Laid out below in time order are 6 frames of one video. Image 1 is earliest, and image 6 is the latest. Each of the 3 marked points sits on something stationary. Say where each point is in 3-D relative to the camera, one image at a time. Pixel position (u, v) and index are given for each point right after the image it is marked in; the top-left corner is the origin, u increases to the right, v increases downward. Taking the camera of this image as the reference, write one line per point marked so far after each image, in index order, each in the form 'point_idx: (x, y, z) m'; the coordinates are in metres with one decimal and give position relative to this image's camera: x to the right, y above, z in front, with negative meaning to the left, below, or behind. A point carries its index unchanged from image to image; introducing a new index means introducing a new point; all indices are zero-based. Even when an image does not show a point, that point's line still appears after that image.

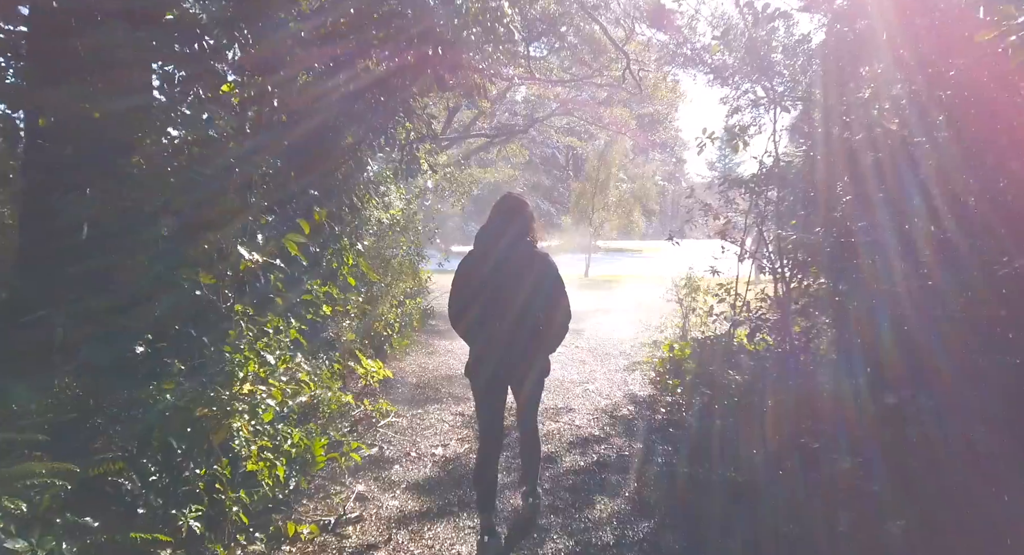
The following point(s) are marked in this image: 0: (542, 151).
0: (+0.7, +3.0, +18.5) m
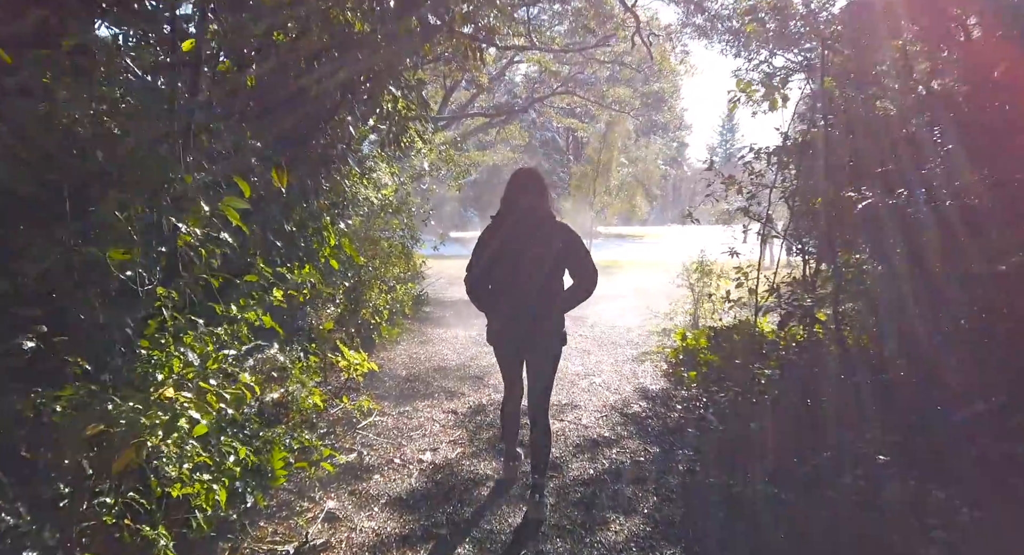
0: (+0.7, +3.3, +17.8) m
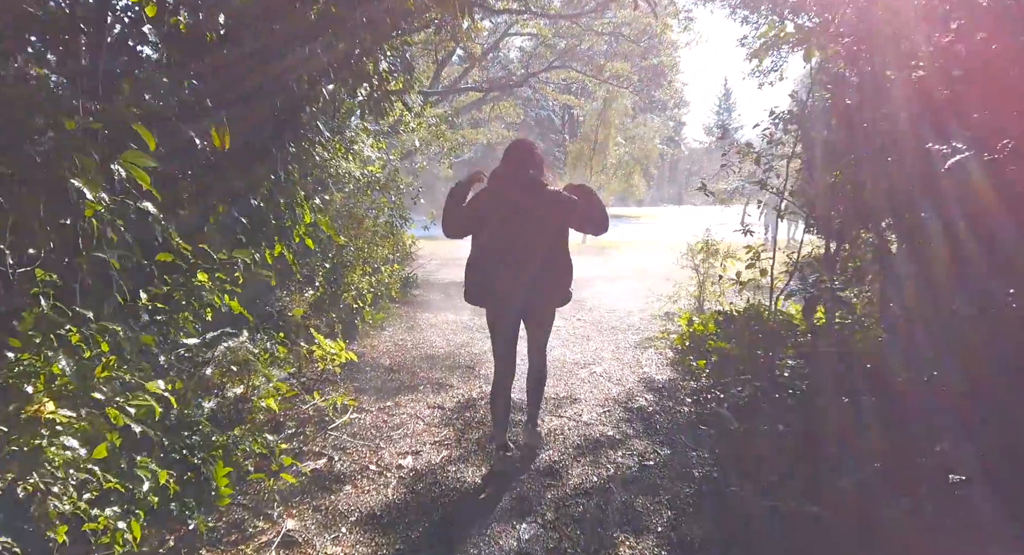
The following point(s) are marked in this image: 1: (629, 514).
0: (+0.6, +3.7, +17.2) m
1: (+0.5, -1.0, +3.3) m
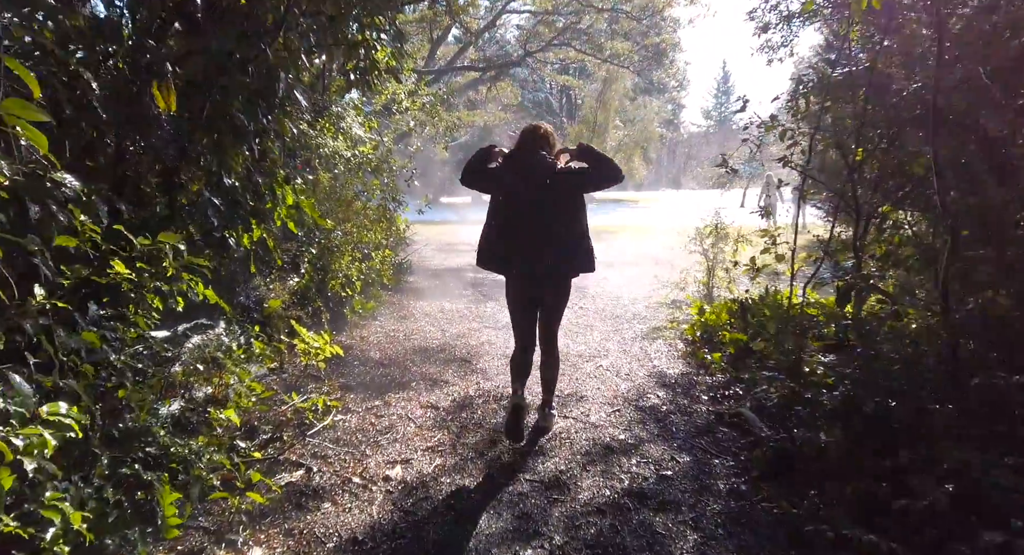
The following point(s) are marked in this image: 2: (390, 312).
0: (+0.5, +4.0, +16.7) m
1: (+0.5, -1.0, +2.9) m
2: (-1.2, -0.3, +7.7) m
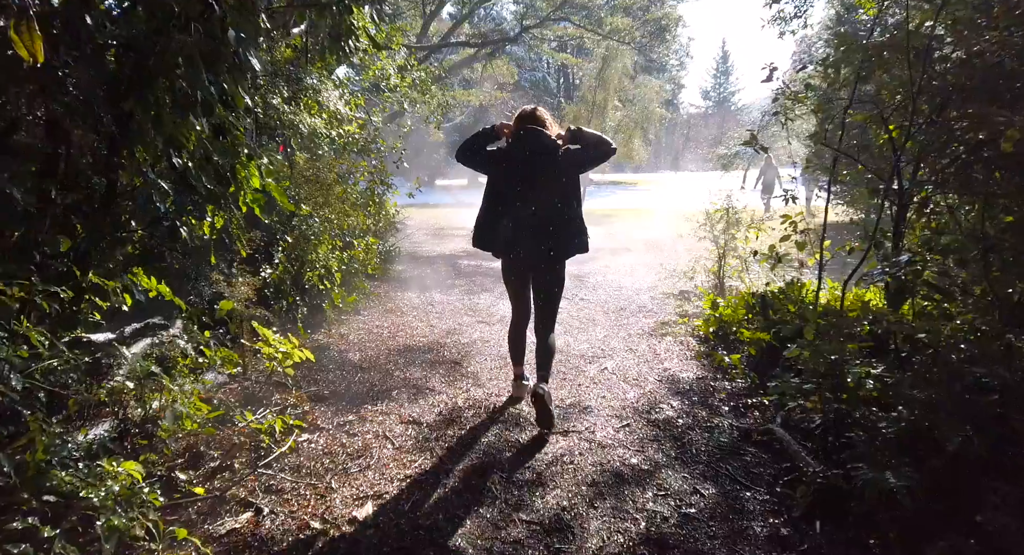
0: (+0.4, +4.3, +16.0) m
1: (+0.5, -1.0, +2.4) m
2: (-1.2, -0.2, +7.1) m
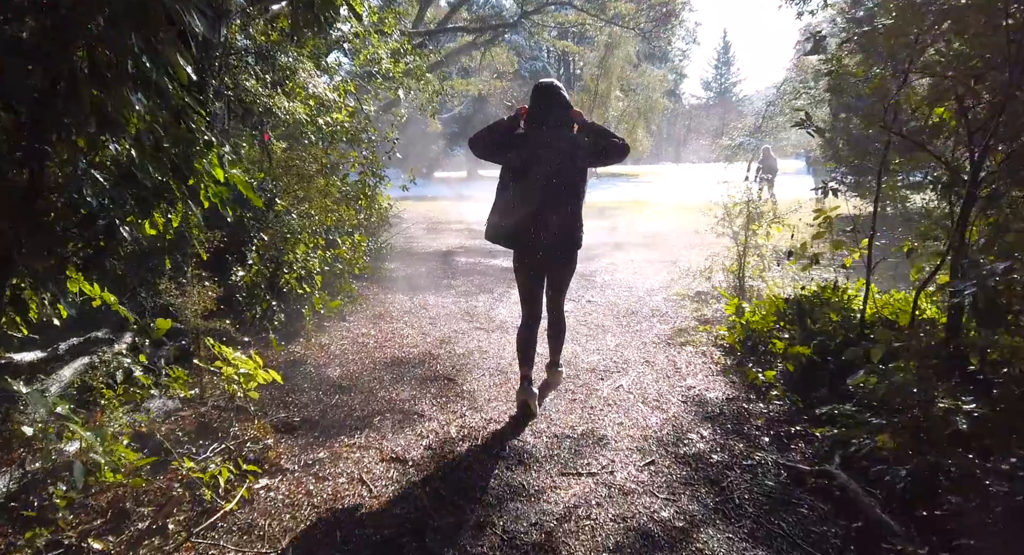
0: (+0.4, +4.4, +15.3) m
1: (+0.5, -1.0, +1.7) m
2: (-1.2, -0.3, +6.5) m
